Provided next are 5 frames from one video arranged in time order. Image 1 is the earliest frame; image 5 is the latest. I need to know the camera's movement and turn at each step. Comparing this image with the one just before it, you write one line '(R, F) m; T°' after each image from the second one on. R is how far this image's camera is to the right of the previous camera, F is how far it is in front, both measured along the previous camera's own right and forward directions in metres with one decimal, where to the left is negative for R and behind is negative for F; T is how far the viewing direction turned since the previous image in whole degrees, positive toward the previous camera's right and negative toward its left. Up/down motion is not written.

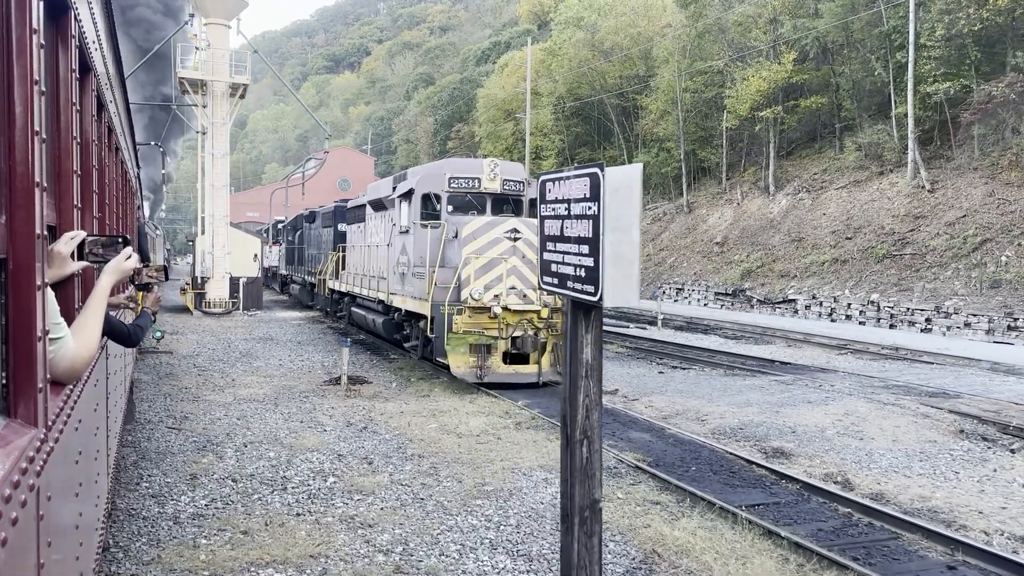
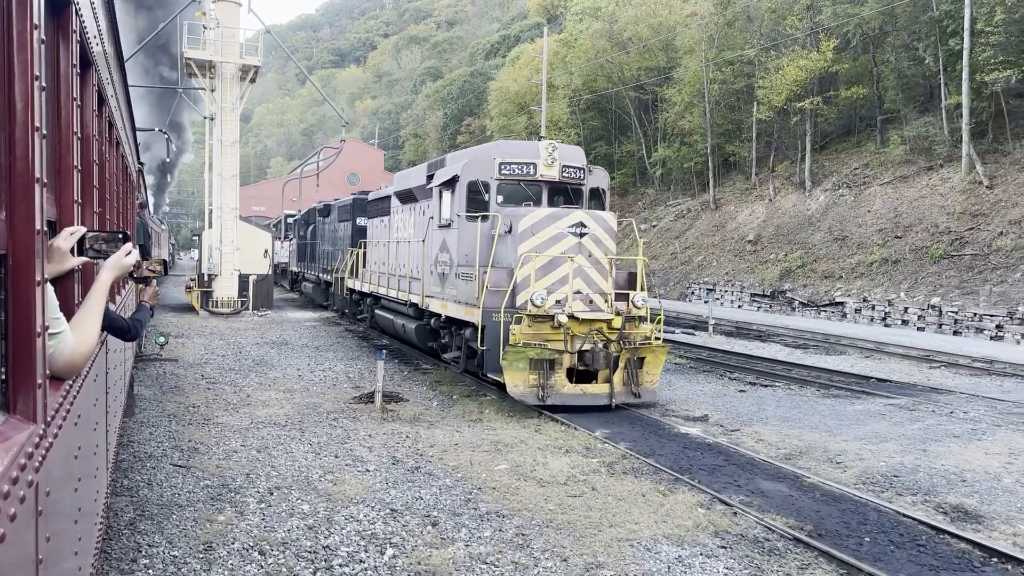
(-0.9, +1.7) m; 0°
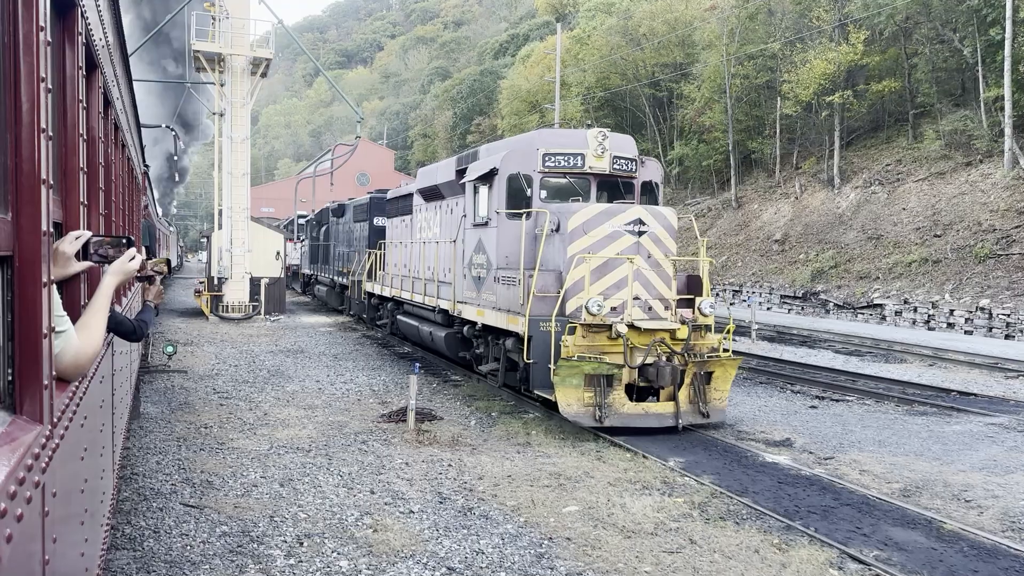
(-0.5, +1.0) m; -1°
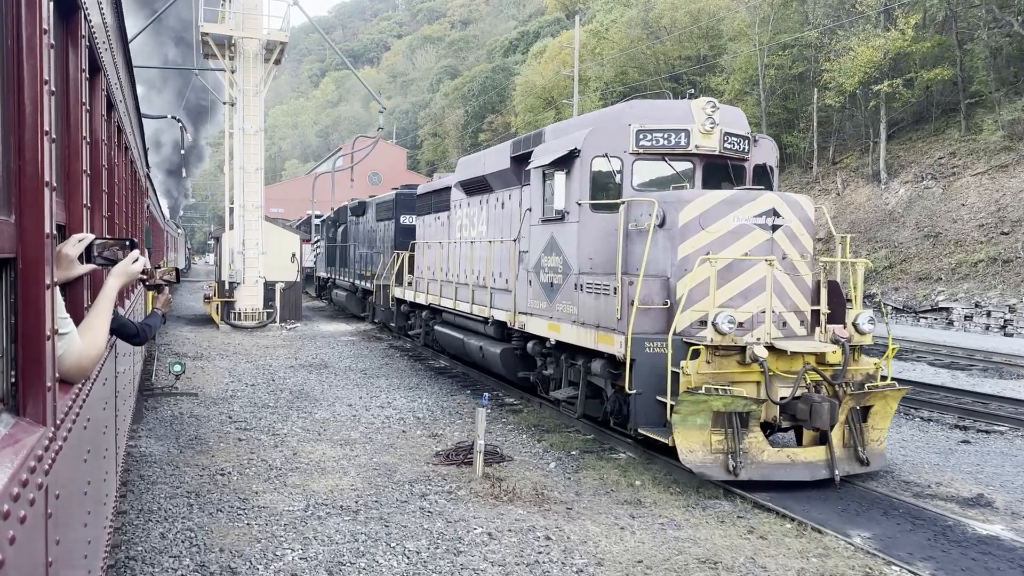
(-0.9, +1.8) m; 0°
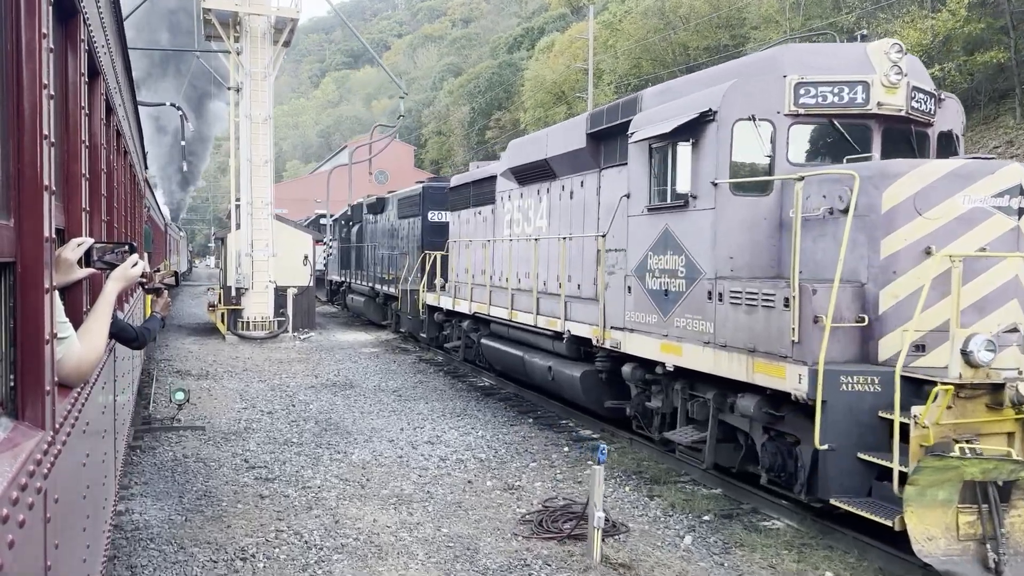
(-0.9, +1.9) m; 0°
